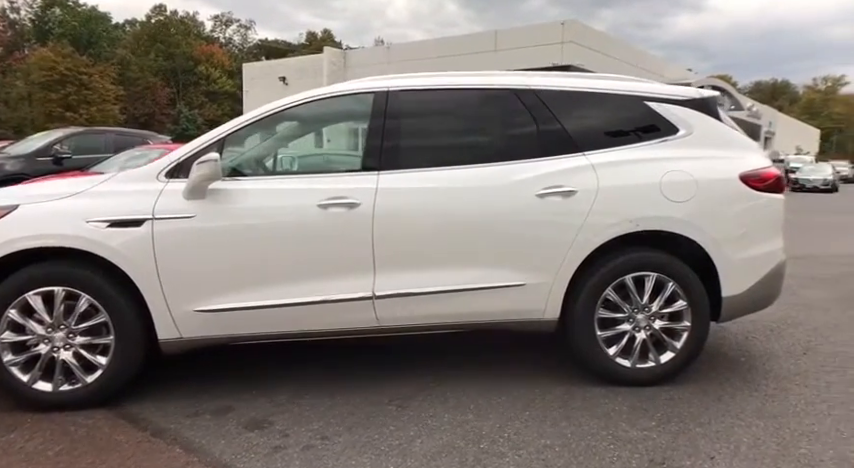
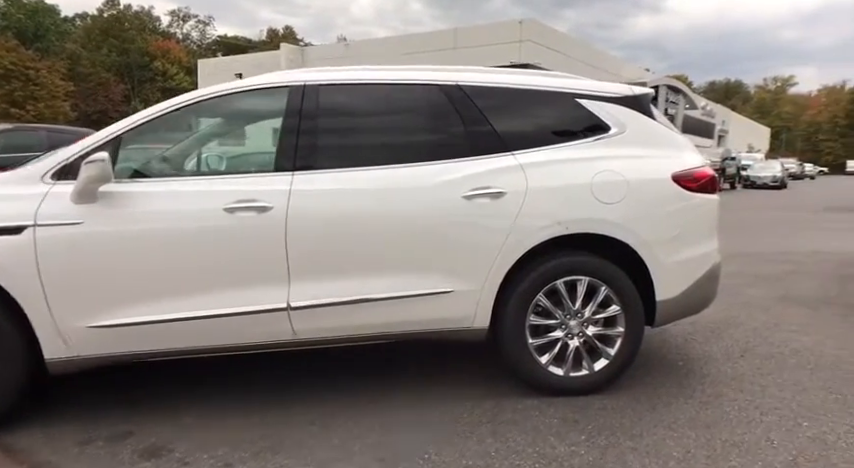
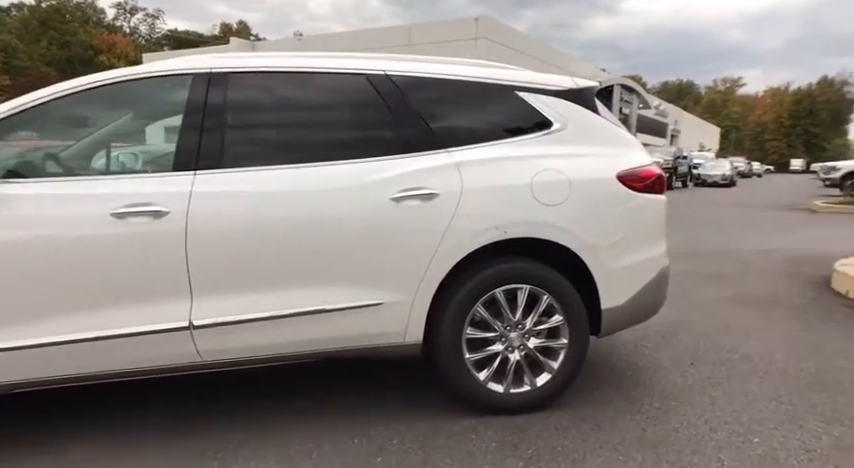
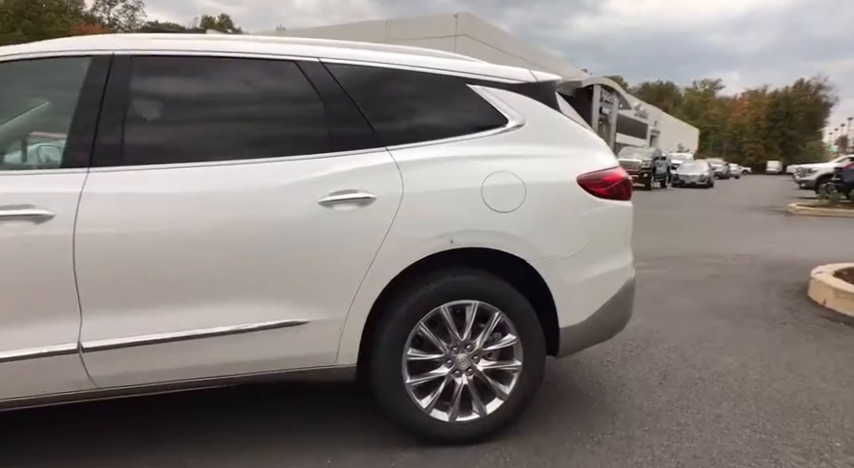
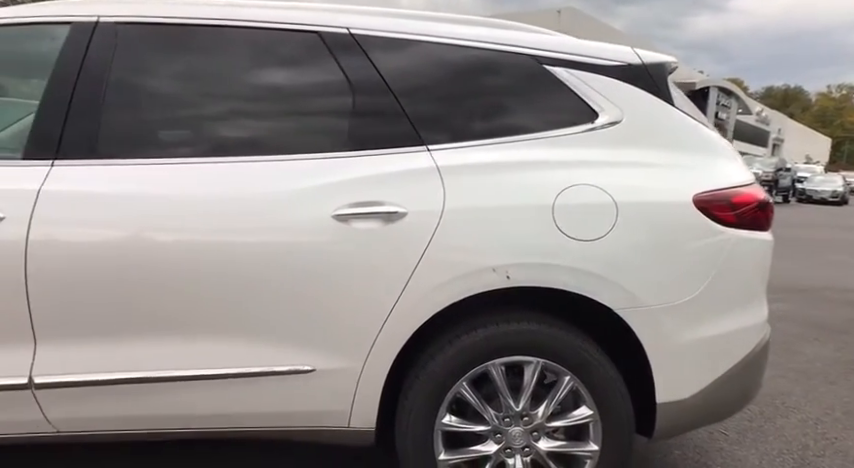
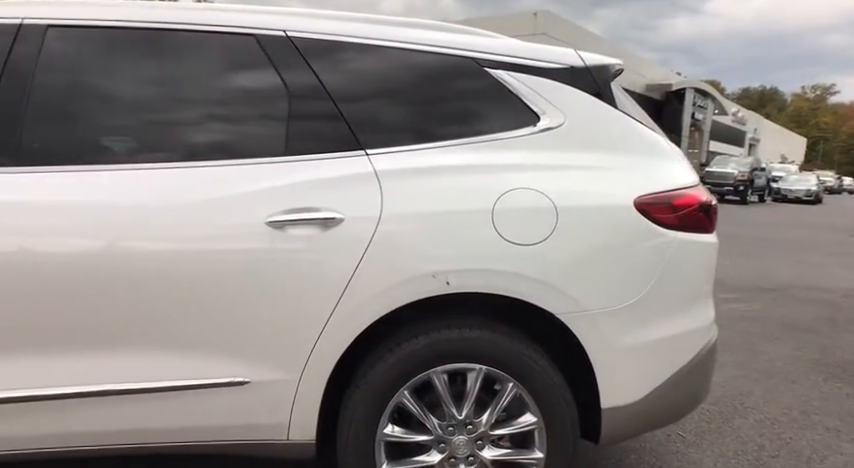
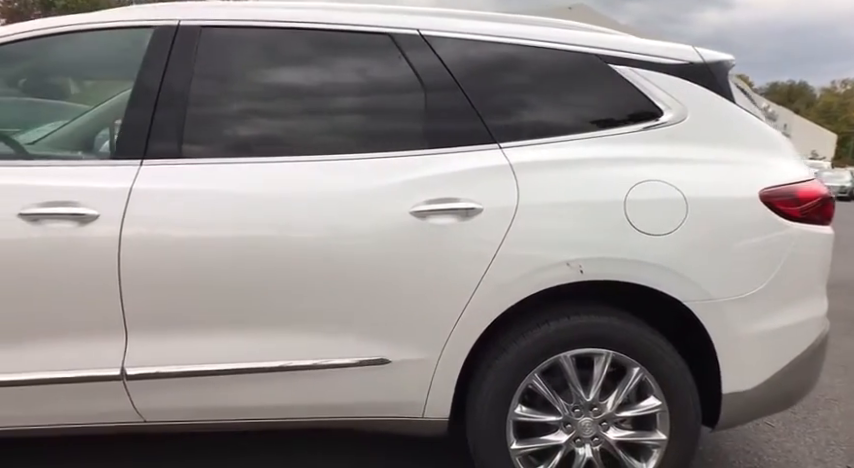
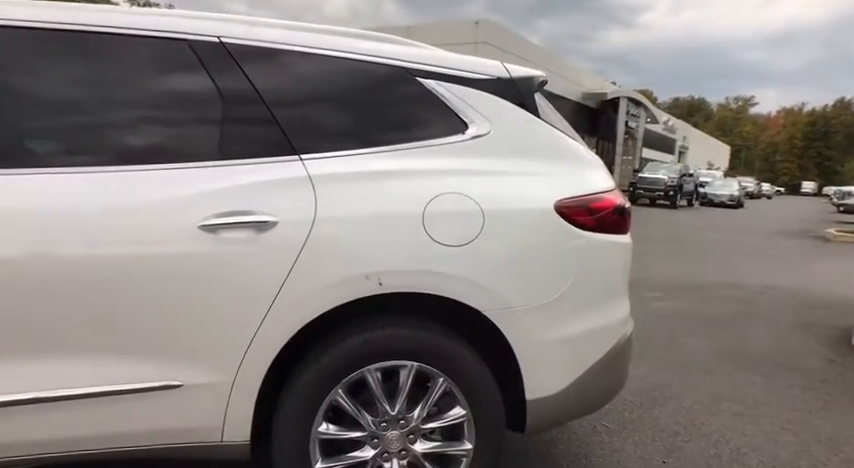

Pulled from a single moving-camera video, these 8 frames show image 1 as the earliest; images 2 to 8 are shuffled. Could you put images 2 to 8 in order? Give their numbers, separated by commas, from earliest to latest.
2, 3, 4, 8, 6, 5, 7
